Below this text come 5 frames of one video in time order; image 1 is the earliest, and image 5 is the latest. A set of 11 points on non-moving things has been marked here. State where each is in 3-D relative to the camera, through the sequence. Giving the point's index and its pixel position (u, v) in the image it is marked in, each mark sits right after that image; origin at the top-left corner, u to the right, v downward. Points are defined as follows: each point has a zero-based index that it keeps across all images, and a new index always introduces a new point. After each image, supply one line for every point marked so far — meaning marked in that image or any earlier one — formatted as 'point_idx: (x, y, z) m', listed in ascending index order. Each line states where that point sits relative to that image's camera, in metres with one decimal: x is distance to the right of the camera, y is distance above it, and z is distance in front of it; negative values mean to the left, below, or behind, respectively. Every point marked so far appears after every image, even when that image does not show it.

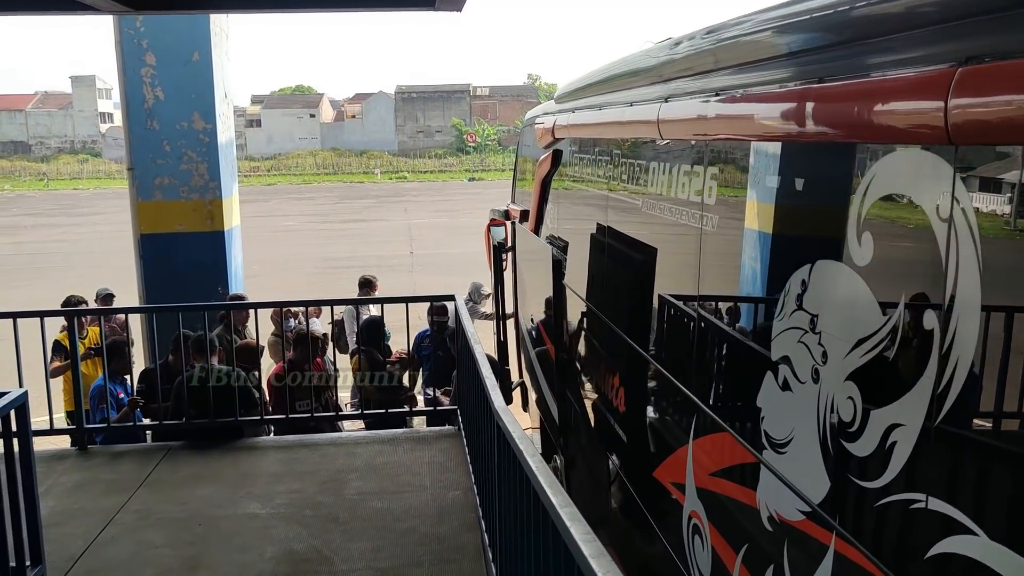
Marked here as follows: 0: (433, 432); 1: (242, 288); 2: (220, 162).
0: (-0.5, -0.9, +5.7) m
1: (-2.6, 0.0, +9.1) m
2: (-2.6, +1.1, +8.3) m
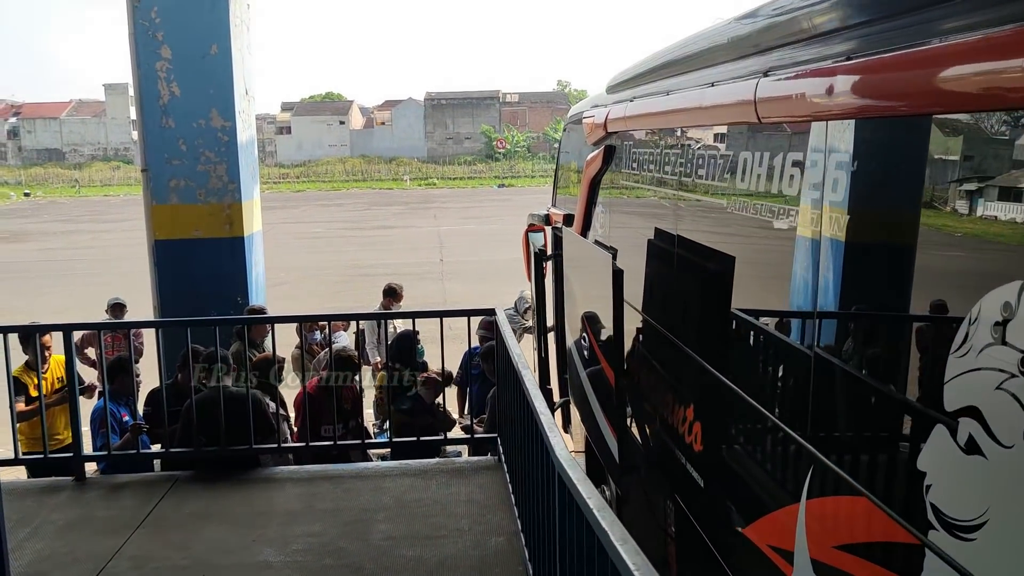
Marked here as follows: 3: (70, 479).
0: (-0.2, -0.9, +5.1) m
1: (-2.2, -0.1, +8.5) m
2: (-2.2, +1.0, +7.8) m
3: (-2.3, -1.0, +5.0) m
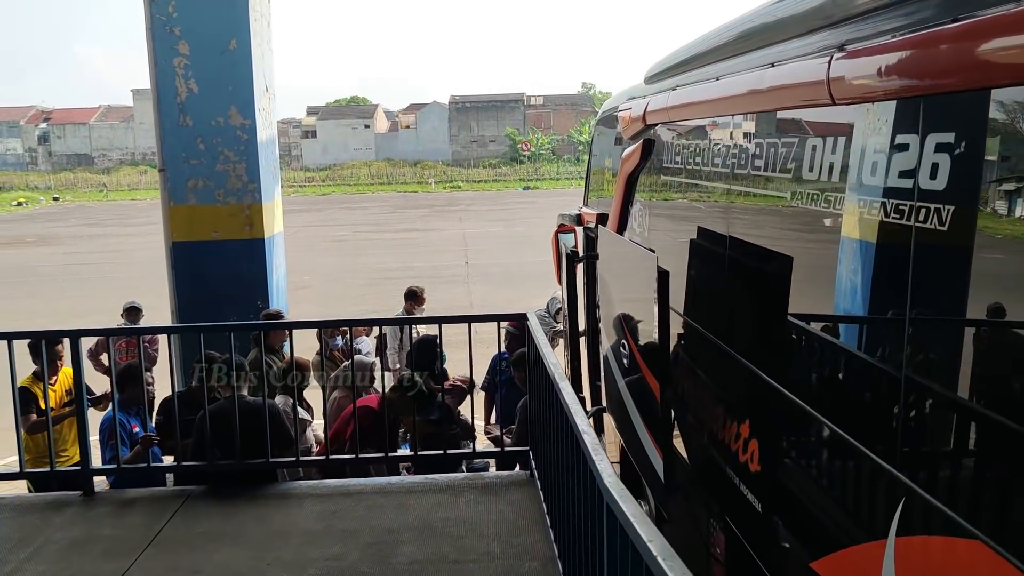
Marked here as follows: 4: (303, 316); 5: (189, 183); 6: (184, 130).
0: (-0.1, -1.0, +4.8) m
1: (-2.0, -0.1, +8.3) m
2: (-2.0, +1.0, +7.5) m
3: (-2.2, -1.0, +4.7) m
4: (-3.6, -0.5, +16.1) m
5: (-2.5, +0.8, +7.4) m
6: (-2.5, +1.2, +7.3) m
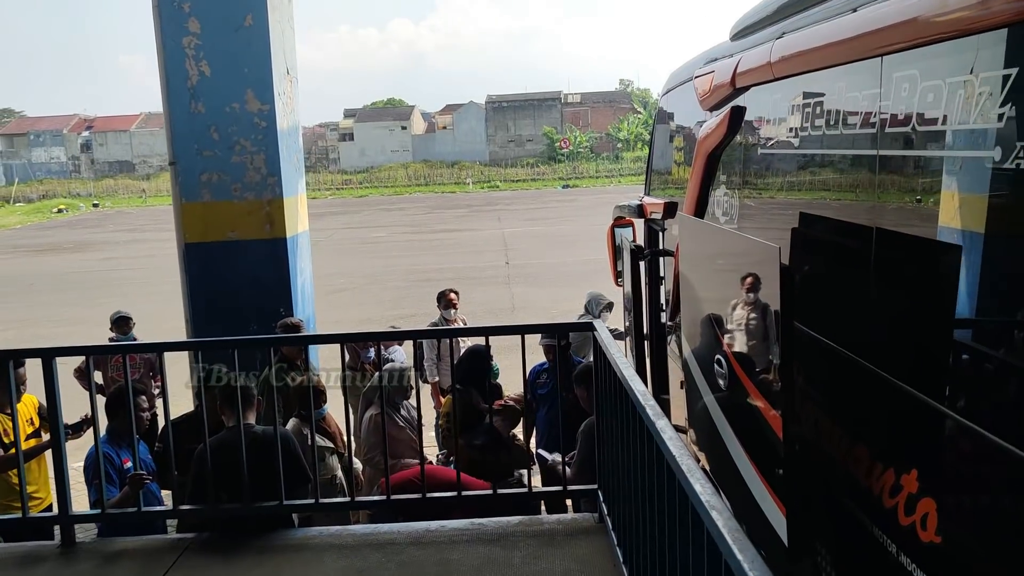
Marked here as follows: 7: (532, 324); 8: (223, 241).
0: (+0.2, -1.0, +3.9) m
1: (-1.6, -0.2, +7.5) m
2: (-1.6, +1.0, +6.7) m
3: (-1.9, -1.1, +3.9) m
4: (-2.8, -0.5, +15.4) m
5: (-2.2, +0.8, +6.6) m
6: (-2.2, +1.2, +6.6) m
7: (+0.1, -0.2, +3.9) m
8: (-2.0, +0.3, +6.7) m
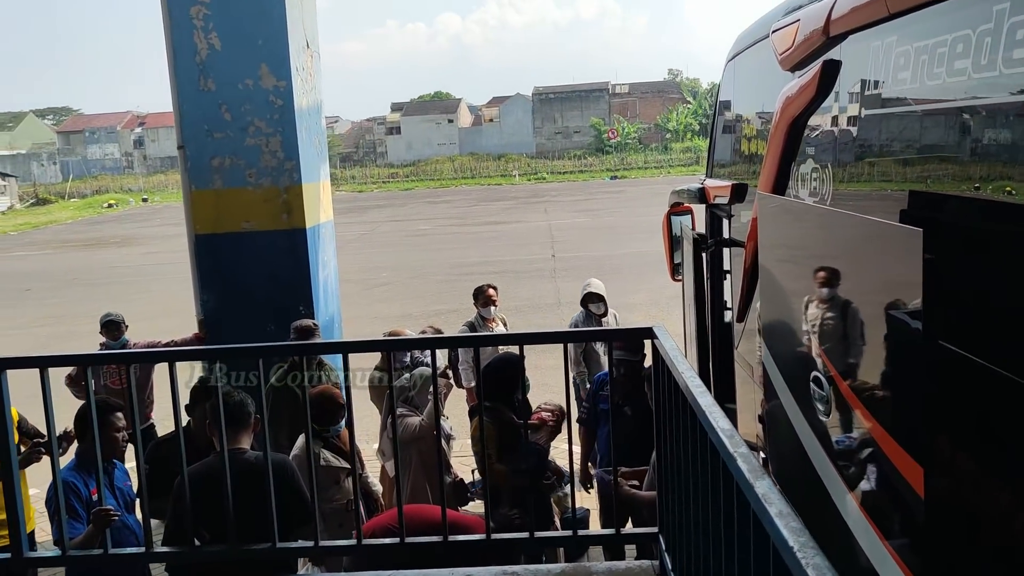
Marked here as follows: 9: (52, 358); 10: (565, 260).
0: (+0.3, -1.0, +3.2) m
1: (-1.3, -0.1, +6.8) m
2: (-1.4, +1.0, +6.1) m
3: (-1.7, -1.1, +3.3) m
4: (-2.1, -0.4, +14.8) m
5: (-1.9, +0.8, +6.0) m
6: (-1.9, +1.2, +5.9) m
7: (+0.2, -0.1, +3.2) m
8: (-1.8, +0.4, +6.1) m
9: (-1.6, -0.2, +3.3) m
10: (+1.1, +0.6, +19.3) m
